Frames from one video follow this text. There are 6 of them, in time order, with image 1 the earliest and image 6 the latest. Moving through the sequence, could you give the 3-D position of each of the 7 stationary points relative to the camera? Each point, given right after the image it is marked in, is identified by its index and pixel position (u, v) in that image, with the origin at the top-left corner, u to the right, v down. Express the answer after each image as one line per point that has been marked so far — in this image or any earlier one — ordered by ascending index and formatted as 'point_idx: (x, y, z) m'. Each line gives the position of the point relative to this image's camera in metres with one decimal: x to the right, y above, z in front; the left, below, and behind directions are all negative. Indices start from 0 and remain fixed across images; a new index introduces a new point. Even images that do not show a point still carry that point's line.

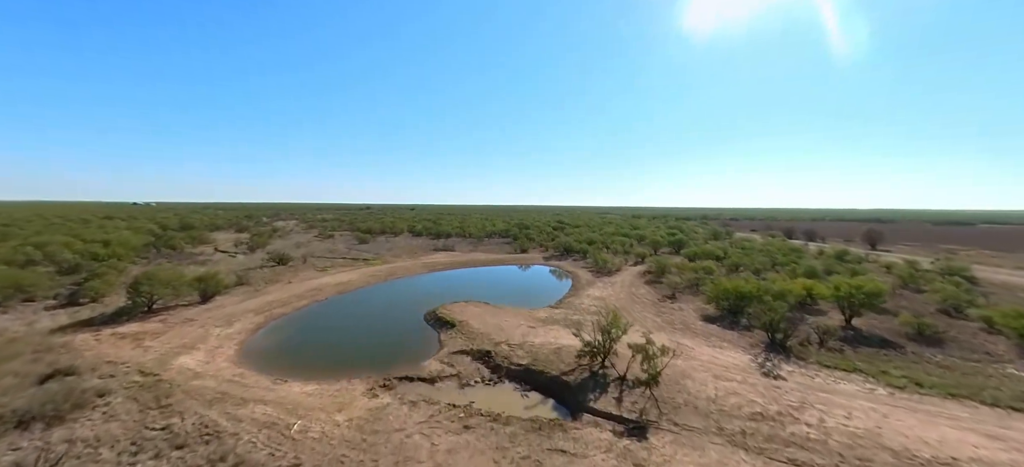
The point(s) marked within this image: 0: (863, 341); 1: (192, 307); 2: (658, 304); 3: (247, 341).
0: (+13.6, -4.2, +13.4) m
1: (-15.8, -3.6, +17.0) m
2: (+7.7, -3.8, +18.2) m
3: (-10.7, -4.4, +14.1) m
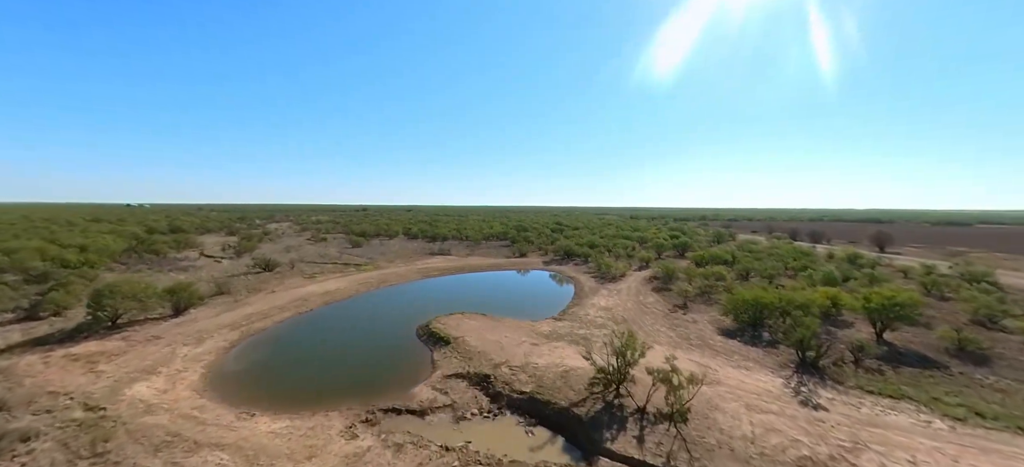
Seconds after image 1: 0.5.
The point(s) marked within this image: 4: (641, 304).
0: (+13.7, -4.4, +12.1) m
1: (-15.7, -4.0, +15.5) m
2: (+7.7, -4.0, +16.9) m
3: (-10.6, -4.7, +12.6) m
4: (+7.0, -3.9, +18.8) m
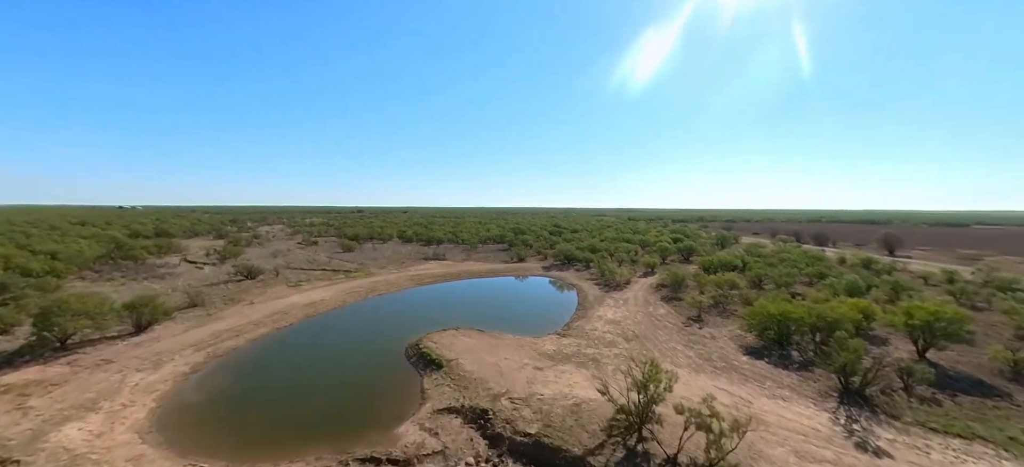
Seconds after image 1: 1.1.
0: (+13.7, -4.7, +10.7) m
1: (-15.7, -4.3, +13.8) m
2: (+7.7, -4.3, +15.4) m
3: (-10.6, -5.1, +10.9) m
4: (+7.0, -4.2, +17.3) m
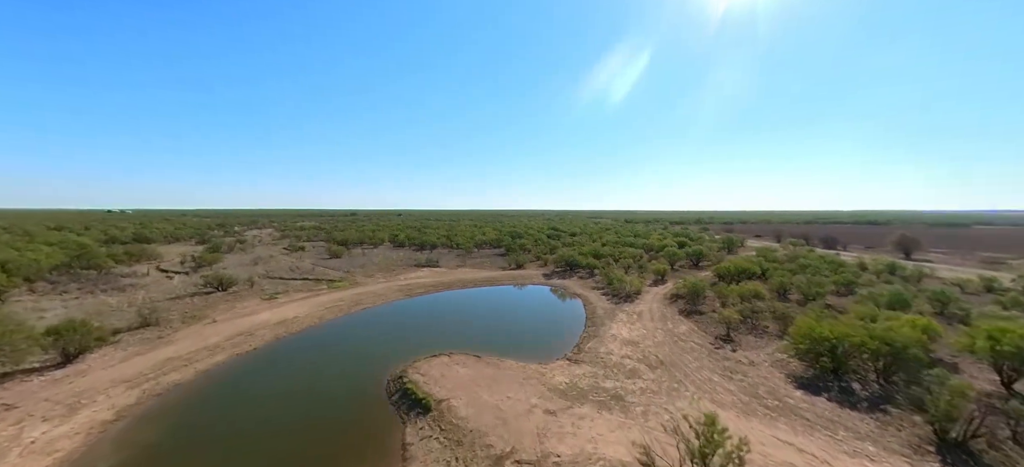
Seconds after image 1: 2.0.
0: (+13.9, -4.9, +8.6) m
1: (-15.6, -4.7, +11.3) m
2: (+7.7, -4.6, +13.2) m
3: (-10.4, -5.4, +8.4) m
4: (+7.1, -4.5, +15.1) m
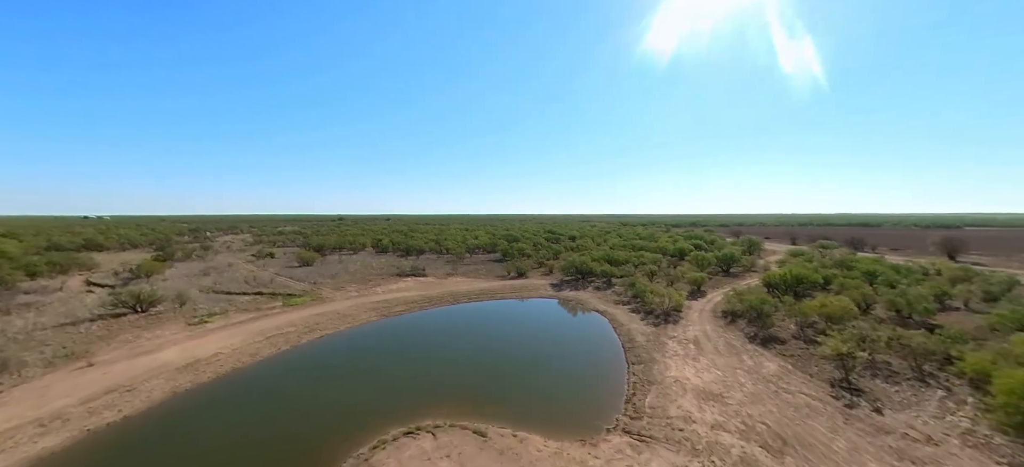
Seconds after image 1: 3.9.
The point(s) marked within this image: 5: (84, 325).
0: (+14.6, -4.7, +3.9) m
1: (-15.0, -4.7, +5.8) m
2: (+8.3, -4.5, +8.4) m
3: (-9.7, -5.3, +3.1) m
4: (+7.6, -4.4, +10.3) m
5: (-20.5, -4.3, +16.6) m
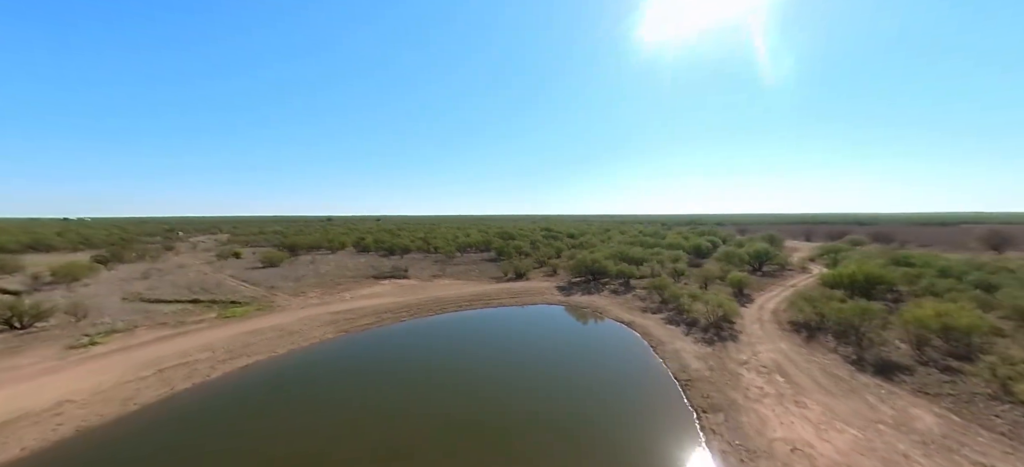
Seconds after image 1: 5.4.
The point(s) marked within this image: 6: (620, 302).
0: (+14.9, -4.2, 0.0) m
1: (-14.7, -4.3, +1.2) m
2: (+8.6, -4.0, +4.3) m
3: (-9.3, -4.9, -1.4) m
4: (+7.8, -3.9, +6.2) m
5: (-20.4, -3.9, +11.9) m
6: (+5.4, -3.4, +17.5) m
